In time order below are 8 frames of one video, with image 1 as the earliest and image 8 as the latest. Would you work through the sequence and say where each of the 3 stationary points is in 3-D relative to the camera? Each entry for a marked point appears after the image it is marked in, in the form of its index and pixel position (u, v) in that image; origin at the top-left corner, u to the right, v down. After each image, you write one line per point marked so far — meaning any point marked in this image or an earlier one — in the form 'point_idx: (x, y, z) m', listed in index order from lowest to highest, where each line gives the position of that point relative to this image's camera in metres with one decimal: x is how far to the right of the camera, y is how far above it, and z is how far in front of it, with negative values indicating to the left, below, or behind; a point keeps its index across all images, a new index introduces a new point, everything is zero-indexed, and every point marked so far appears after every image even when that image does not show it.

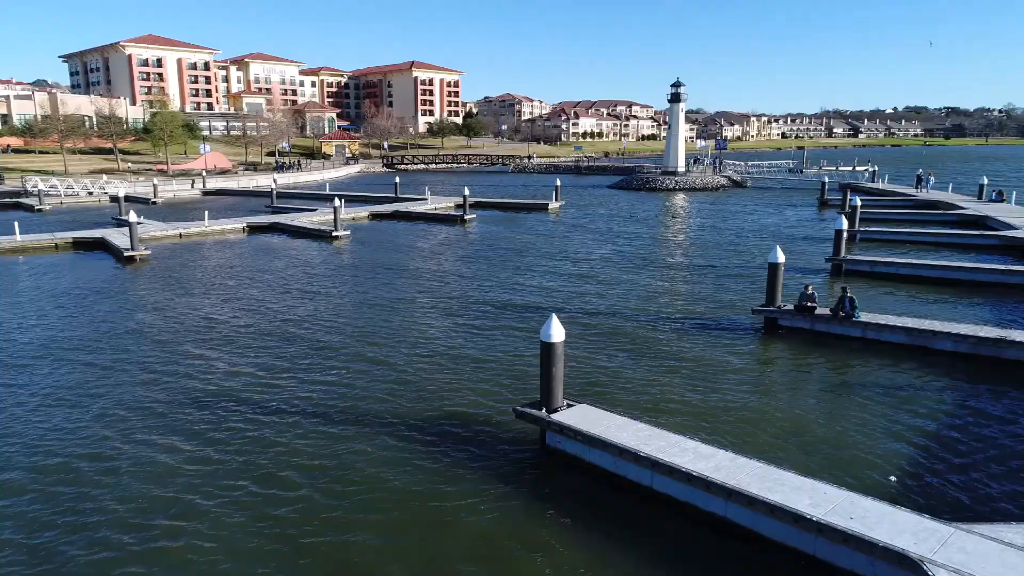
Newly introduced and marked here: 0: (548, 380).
0: (+0.5, -1.4, +10.7) m
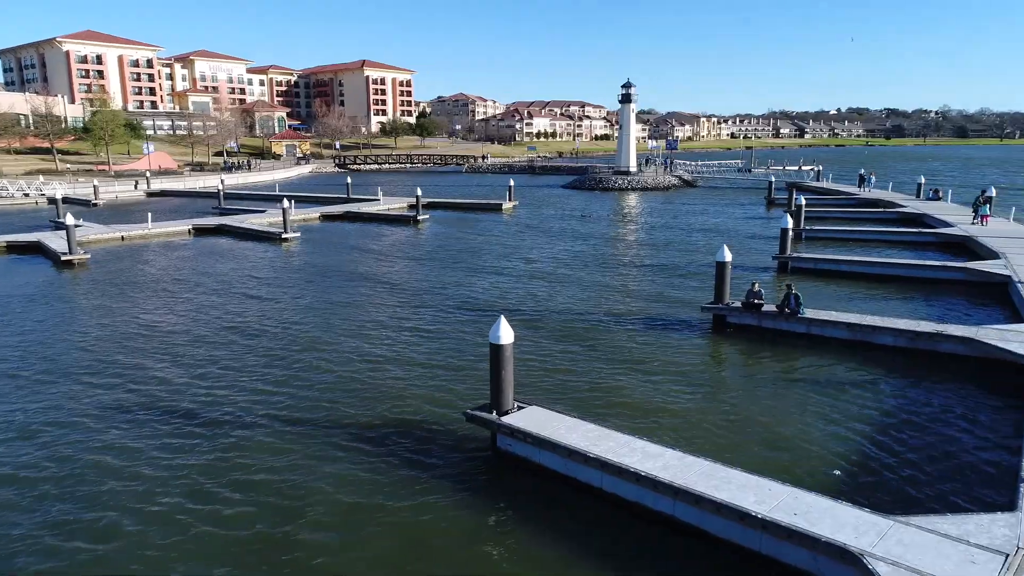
0: (-0.2, -1.4, +10.6) m
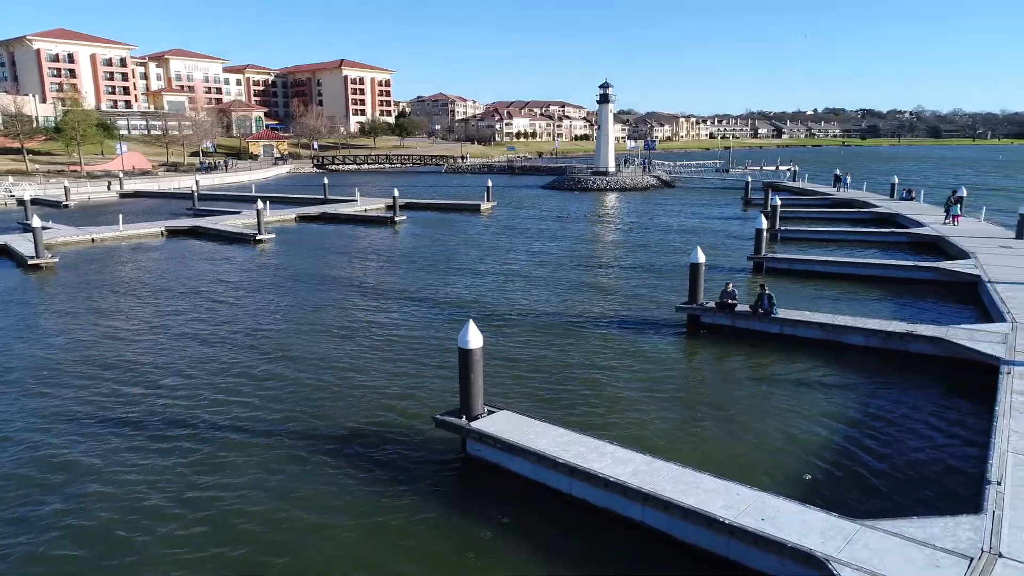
0: (-0.7, -1.5, +10.5) m
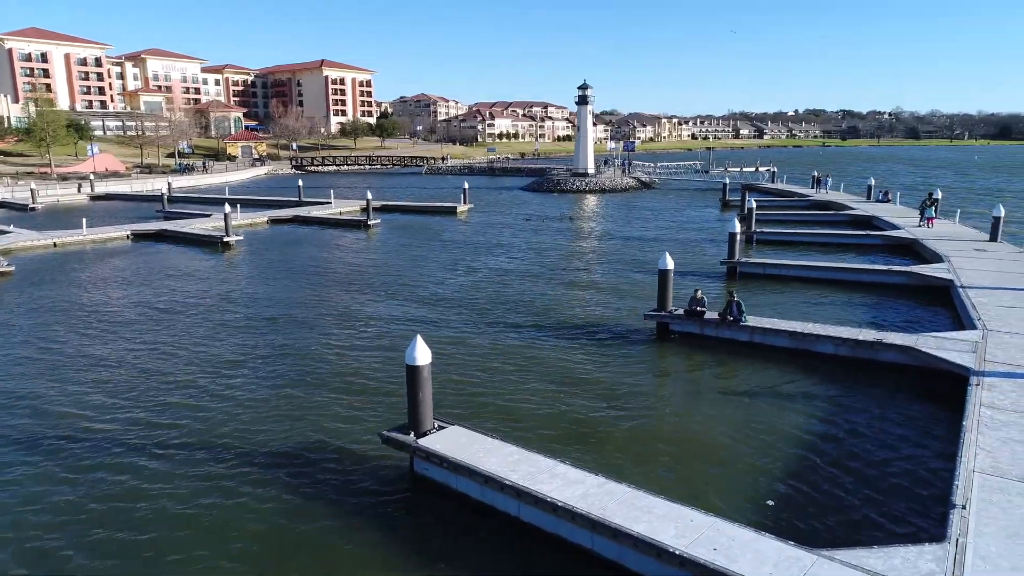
0: (-1.4, -1.6, +10.0) m
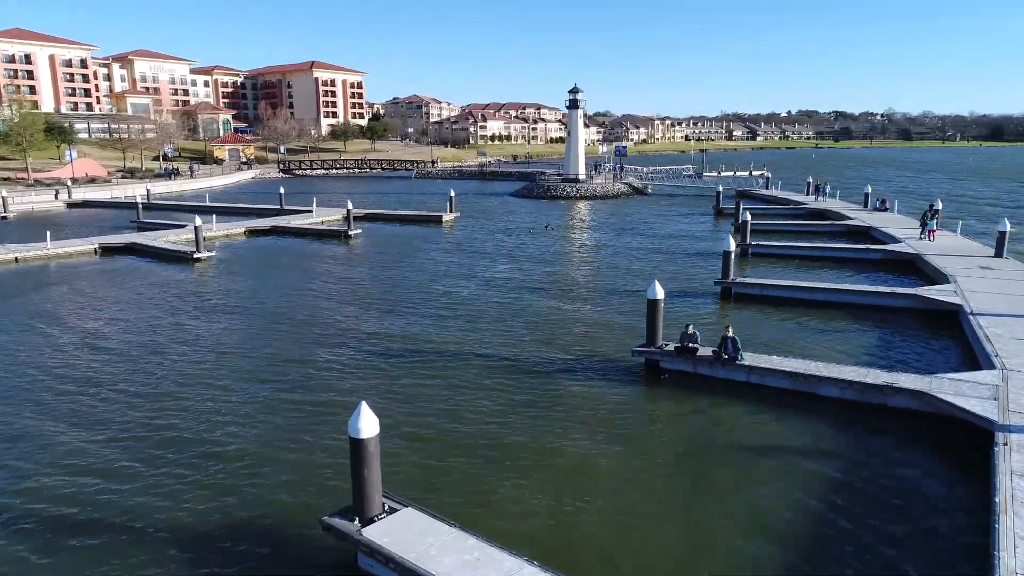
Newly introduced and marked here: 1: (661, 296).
0: (-1.8, -2.3, +8.6) m
1: (+3.3, -0.2, +15.8) m
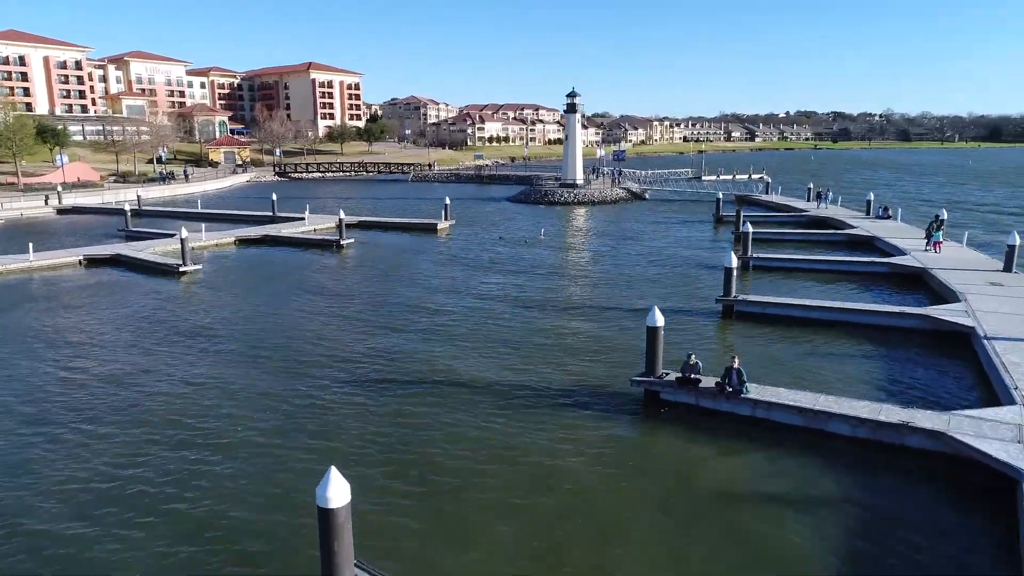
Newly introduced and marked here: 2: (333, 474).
0: (-2.0, -2.9, +7.7) m
1: (+3.2, -0.7, +15.0) m
2: (-1.9, -2.0, +7.6) m
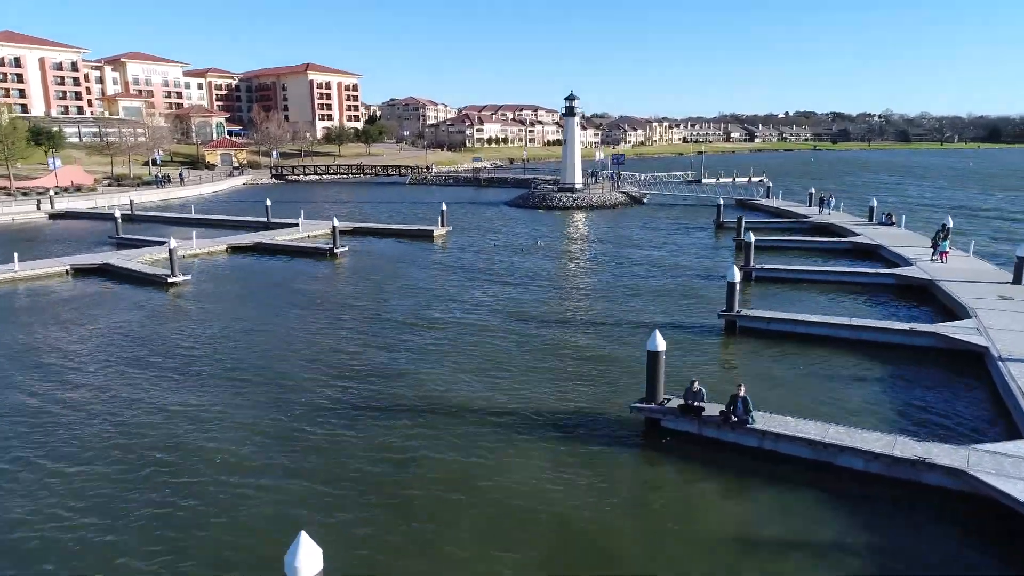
0: (-2.1, -3.3, +7.0) m
1: (+3.0, -1.2, +14.3) m
2: (-2.0, -2.5, +6.9) m
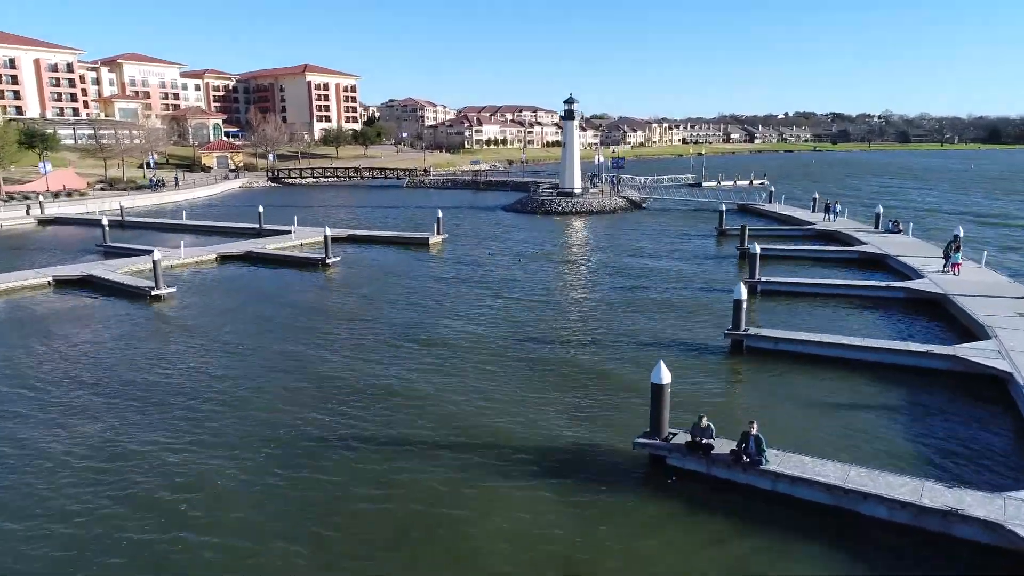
0: (-2.2, -3.9, +6.0) m
1: (+2.9, -1.7, +13.3) m
2: (-2.1, -3.0, +5.8) m
